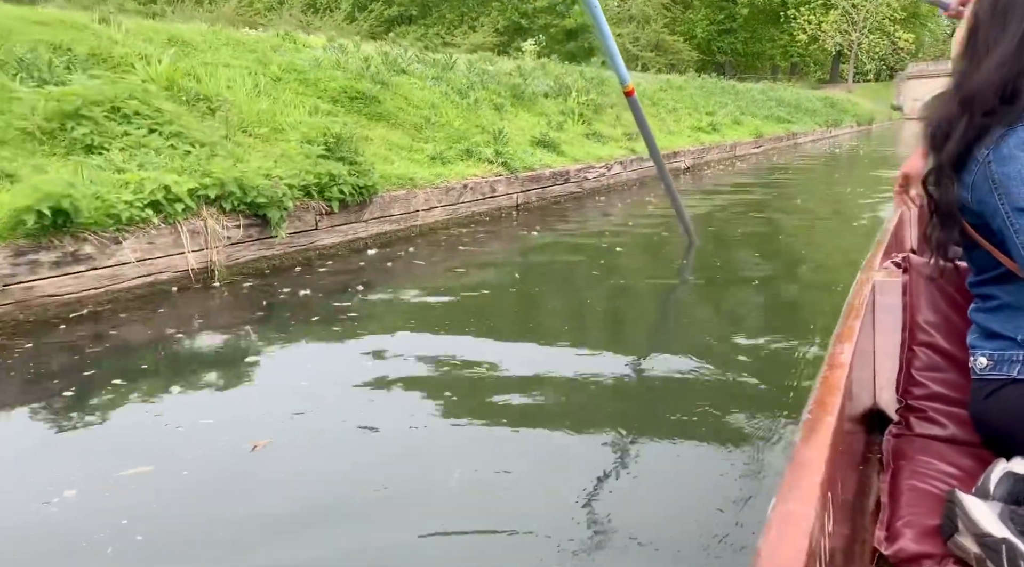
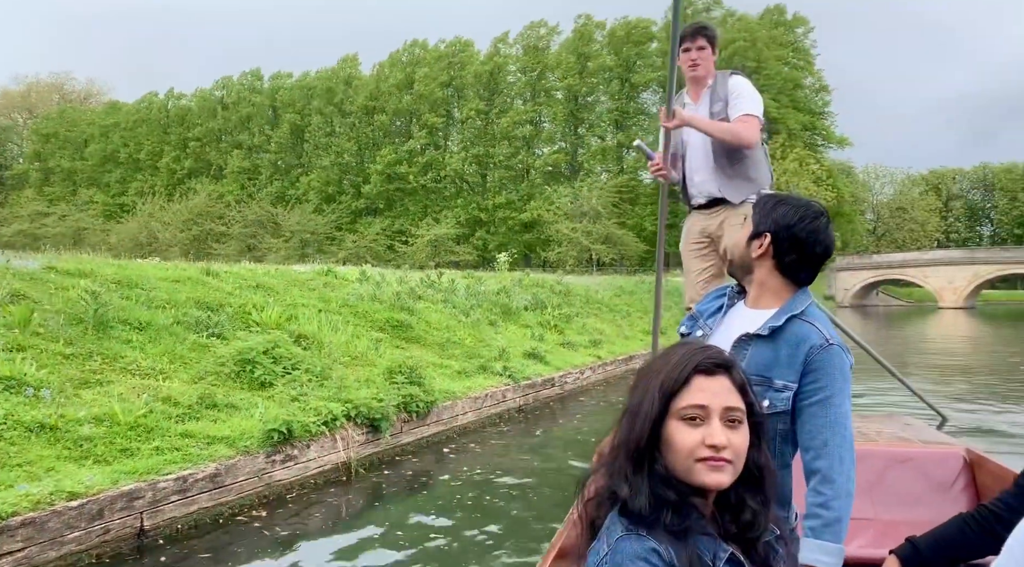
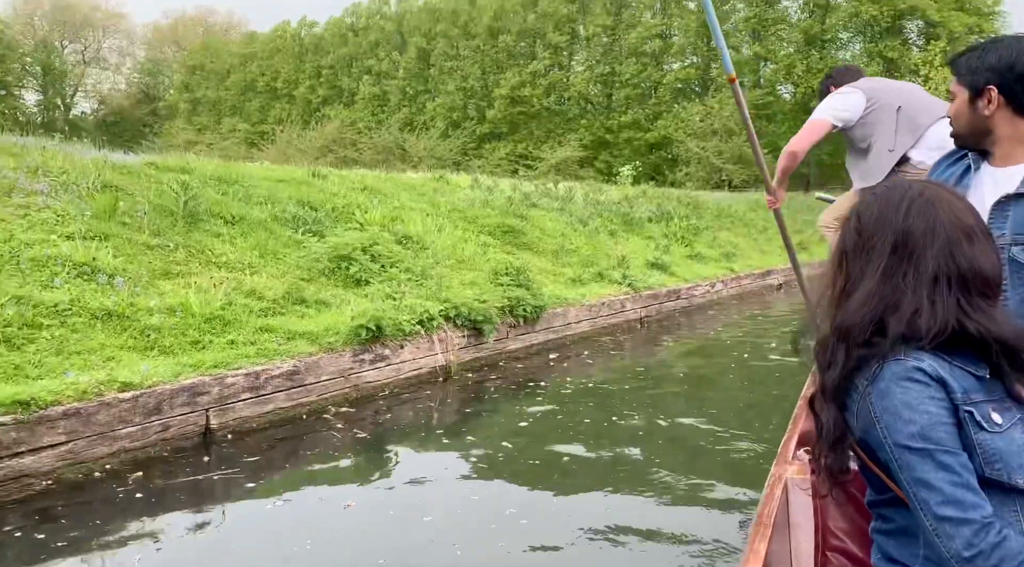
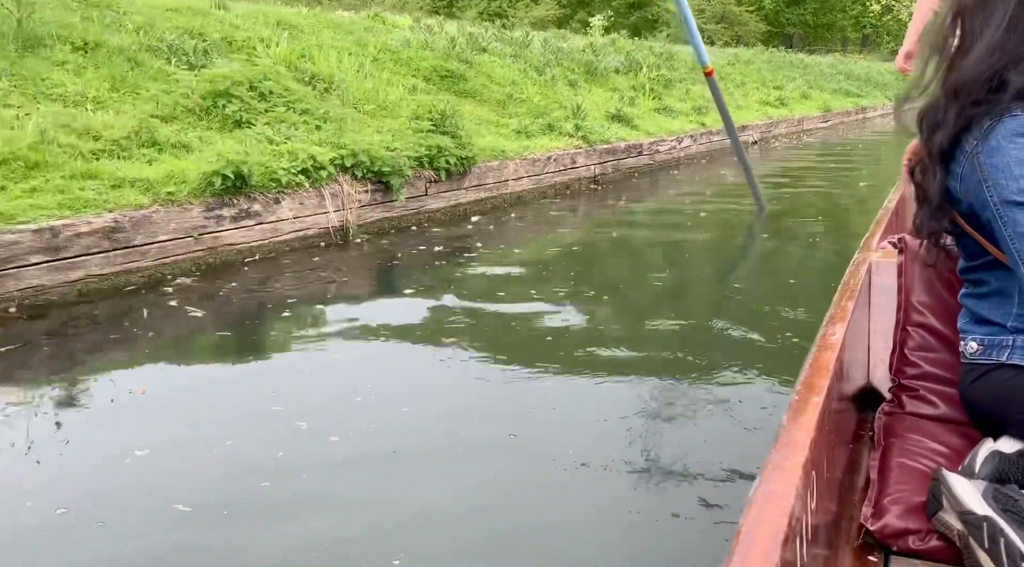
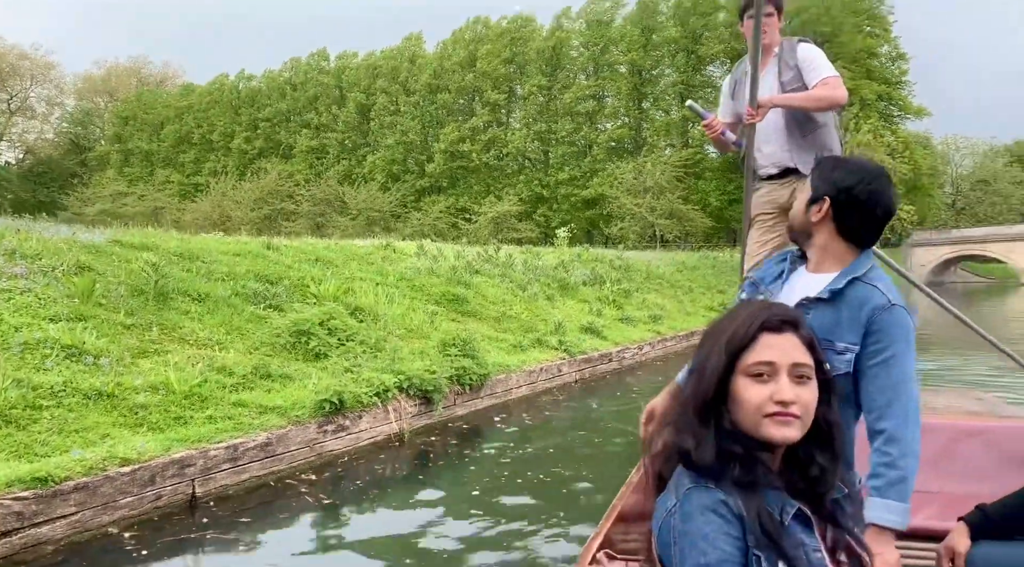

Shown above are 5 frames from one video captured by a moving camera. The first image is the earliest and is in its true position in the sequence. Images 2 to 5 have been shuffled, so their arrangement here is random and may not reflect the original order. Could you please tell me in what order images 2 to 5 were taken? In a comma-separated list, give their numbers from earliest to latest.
4, 3, 5, 2
